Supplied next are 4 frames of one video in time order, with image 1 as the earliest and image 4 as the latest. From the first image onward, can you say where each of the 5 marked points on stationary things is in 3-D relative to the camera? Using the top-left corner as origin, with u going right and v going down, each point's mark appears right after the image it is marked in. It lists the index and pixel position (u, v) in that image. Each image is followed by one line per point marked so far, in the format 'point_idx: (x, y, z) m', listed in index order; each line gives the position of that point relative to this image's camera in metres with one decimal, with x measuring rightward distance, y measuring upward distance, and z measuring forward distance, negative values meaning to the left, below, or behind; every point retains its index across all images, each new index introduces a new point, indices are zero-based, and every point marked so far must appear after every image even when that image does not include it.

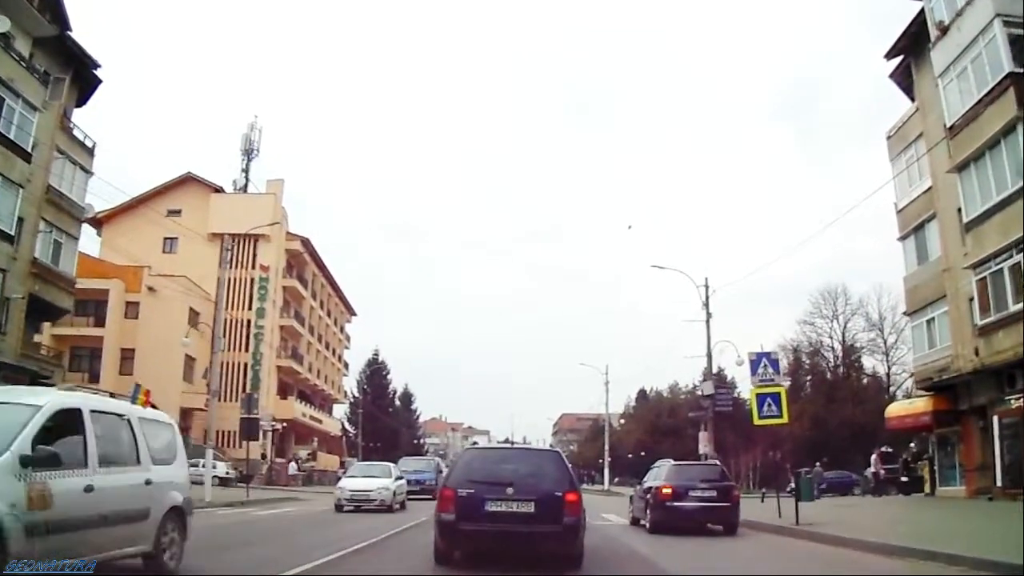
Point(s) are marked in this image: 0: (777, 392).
0: (+5.4, -2.1, +17.6) m
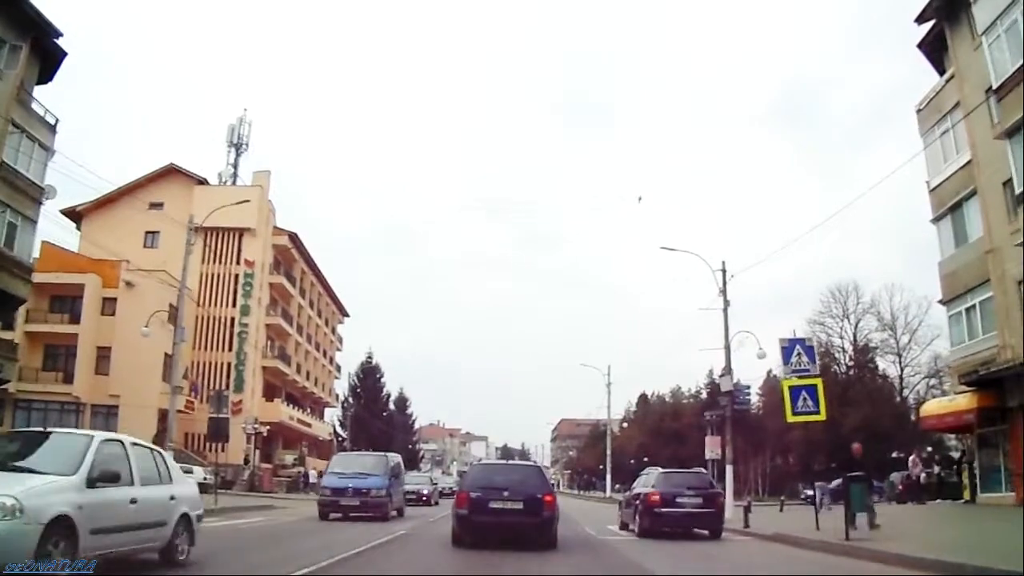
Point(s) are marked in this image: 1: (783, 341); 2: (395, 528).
0: (+5.3, -1.7, +15.2) m
1: (+4.9, -0.9, +15.8) m
2: (-2.7, -5.5, +20.1) m
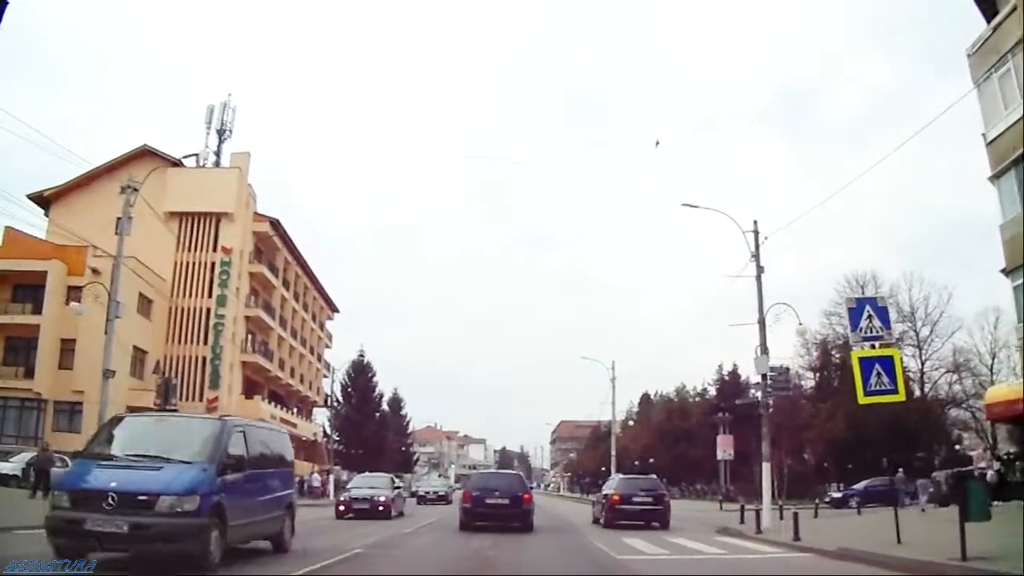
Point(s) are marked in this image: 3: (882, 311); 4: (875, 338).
0: (+5.1, -0.9, +11.9) m
1: (+4.8, -0.2, +12.4) m
2: (-2.8, -4.8, +16.7) m
3: (+5.1, -0.3, +12.1) m
4: (+5.0, -0.7, +12.1) m
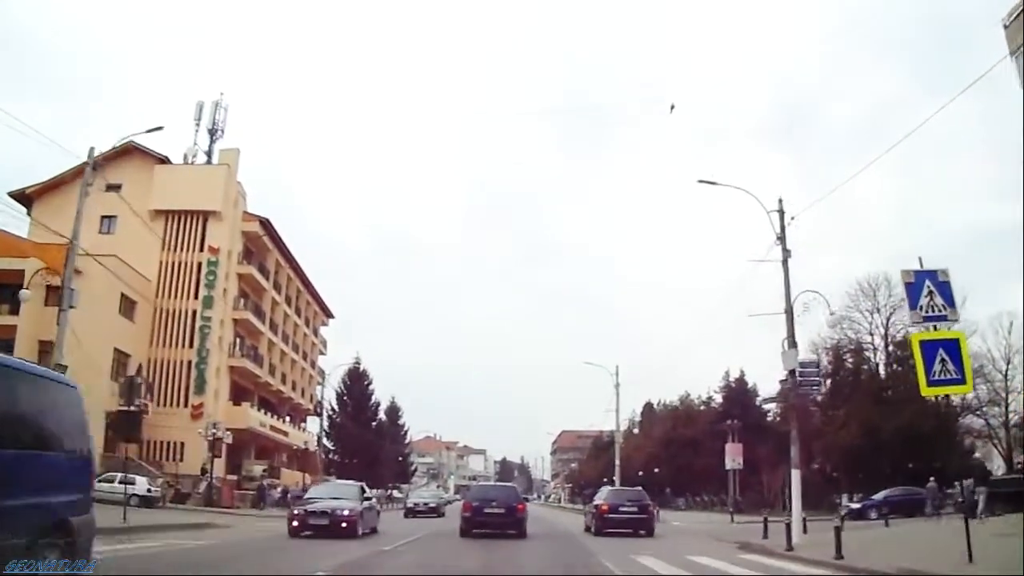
0: (+5.1, -0.6, +10.0) m
1: (+4.7, +0.1, +10.6) m
2: (-2.9, -4.5, +14.8) m
3: (+5.1, 0.0, +10.3) m
4: (+4.9, -0.4, +10.2) m
